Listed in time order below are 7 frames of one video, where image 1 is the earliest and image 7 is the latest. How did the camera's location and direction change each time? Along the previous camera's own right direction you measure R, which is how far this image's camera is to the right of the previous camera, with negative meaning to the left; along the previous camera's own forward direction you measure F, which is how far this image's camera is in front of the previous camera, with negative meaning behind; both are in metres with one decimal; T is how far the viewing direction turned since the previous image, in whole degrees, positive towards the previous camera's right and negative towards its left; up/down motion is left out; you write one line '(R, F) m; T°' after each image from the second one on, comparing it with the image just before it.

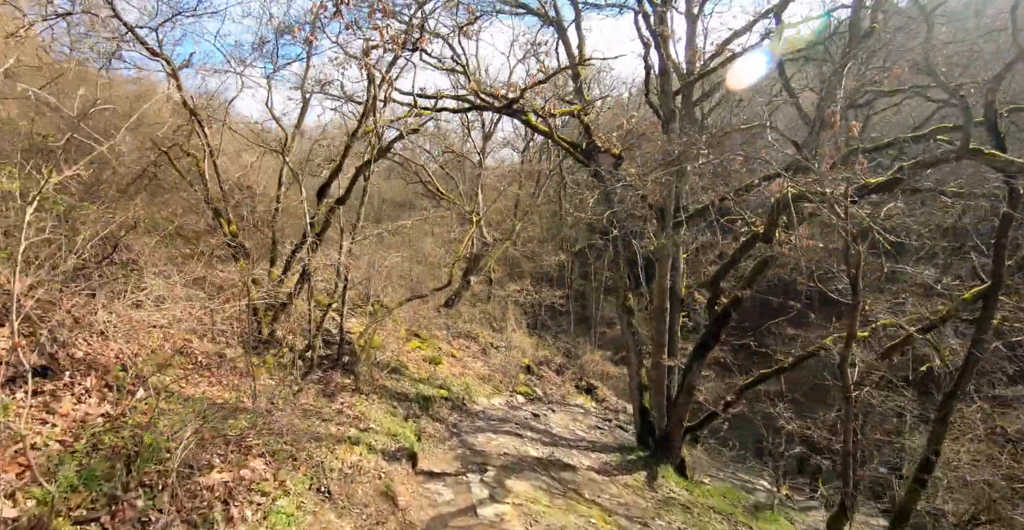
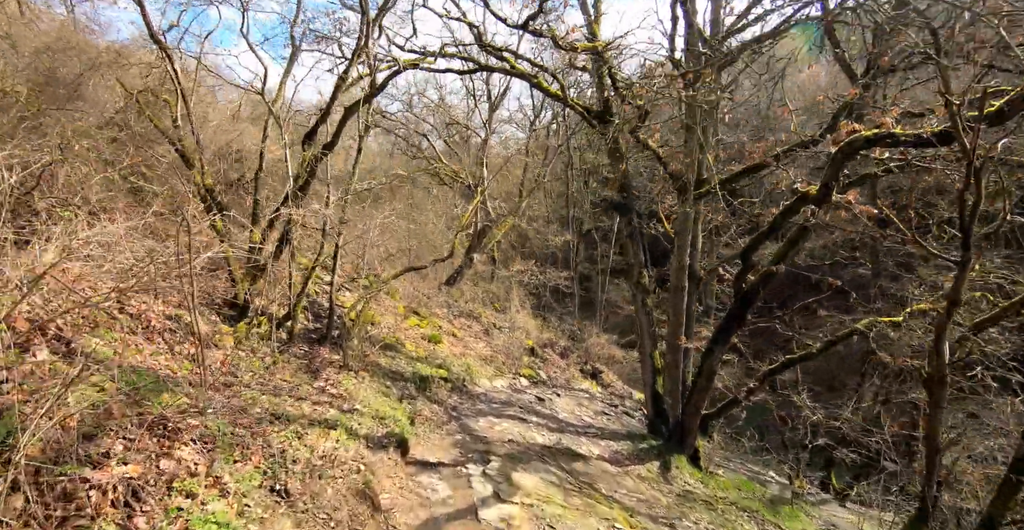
(-0.1, +0.9) m; 0°
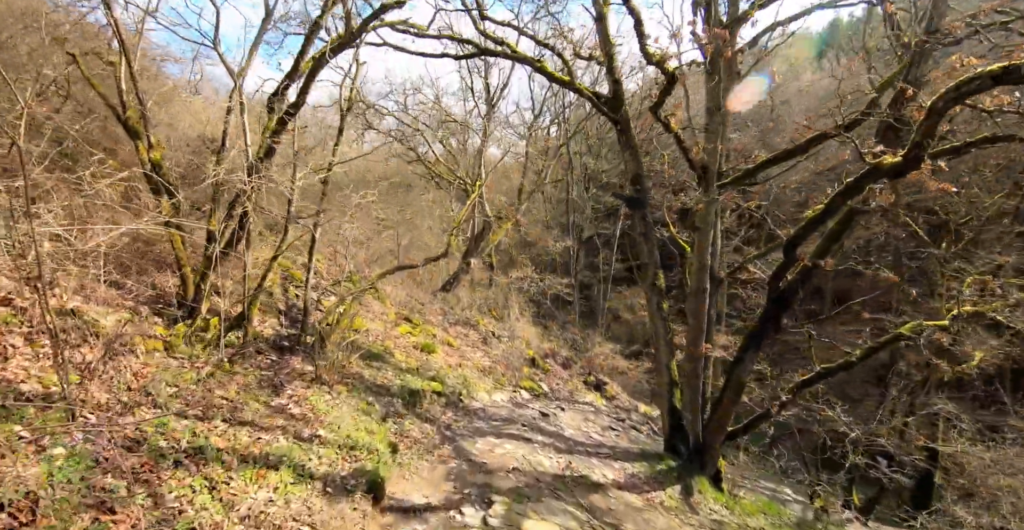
(-0.1, +1.1) m; 0°
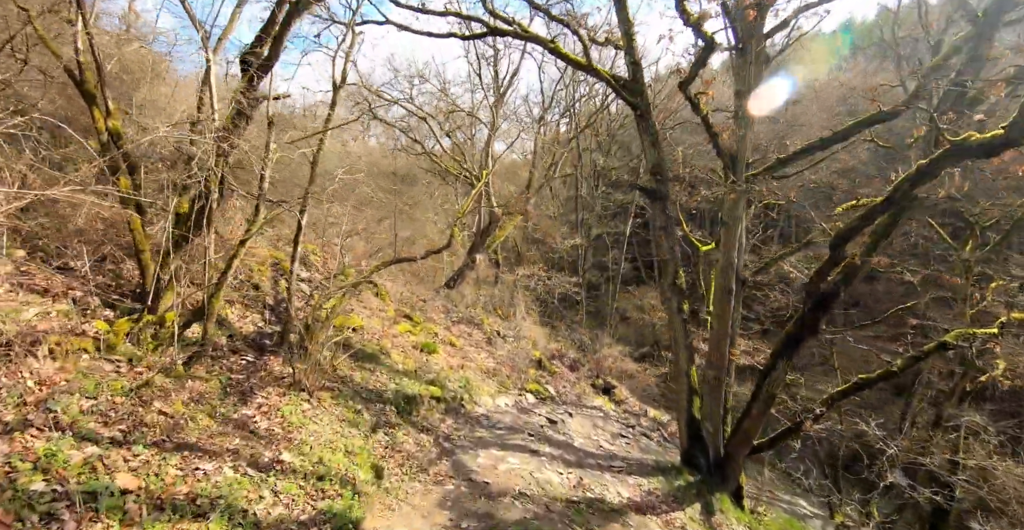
(0.0, +0.8) m; -1°
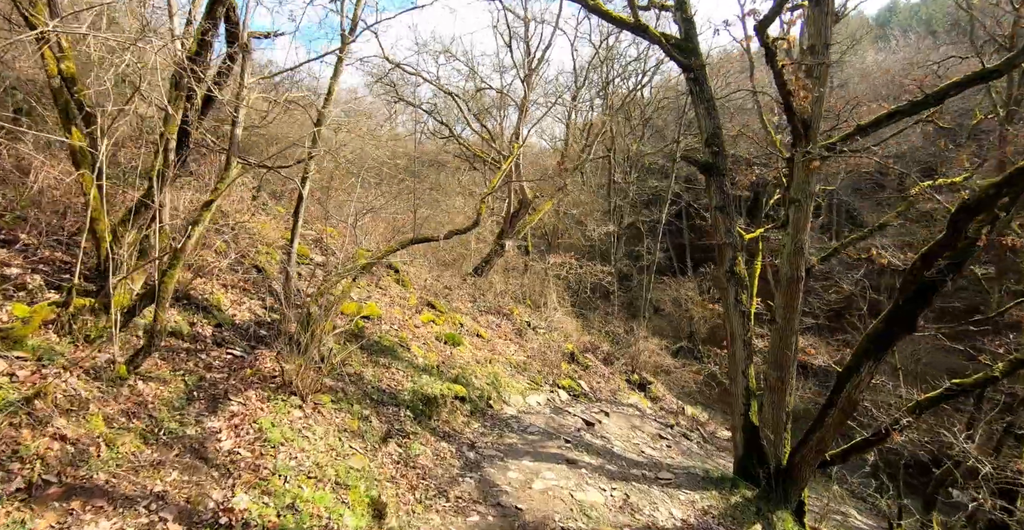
(-0.1, +1.0) m; -3°
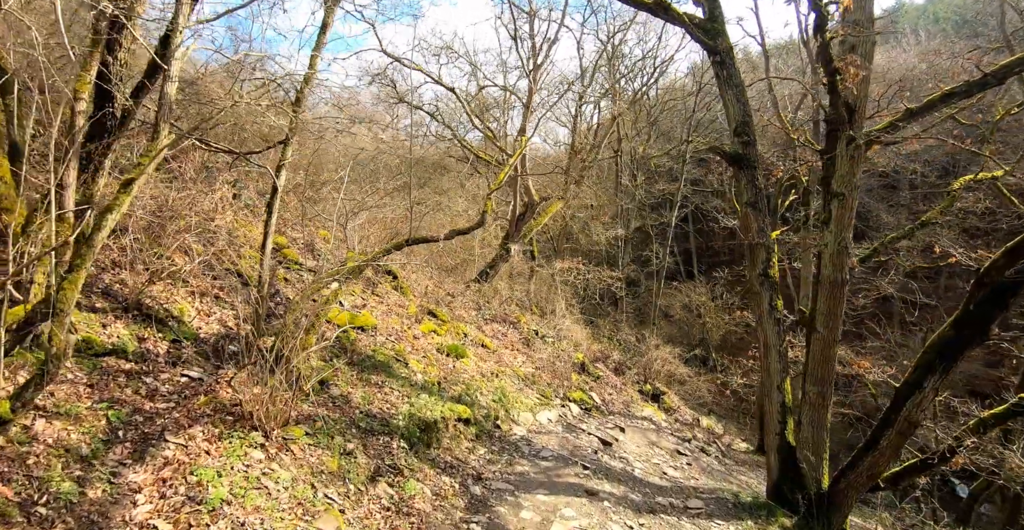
(-0.1, +0.8) m; 0°
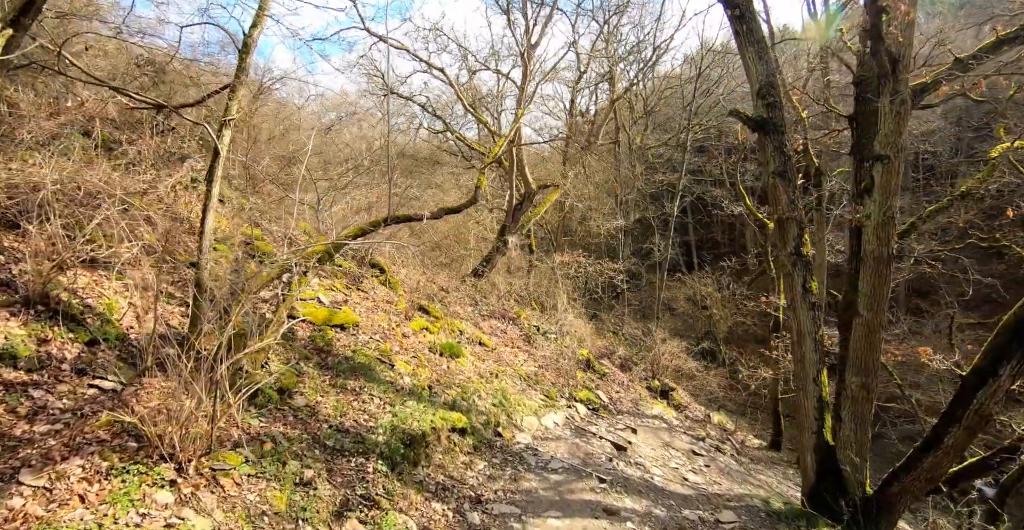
(0.0, +0.8) m; 0°
